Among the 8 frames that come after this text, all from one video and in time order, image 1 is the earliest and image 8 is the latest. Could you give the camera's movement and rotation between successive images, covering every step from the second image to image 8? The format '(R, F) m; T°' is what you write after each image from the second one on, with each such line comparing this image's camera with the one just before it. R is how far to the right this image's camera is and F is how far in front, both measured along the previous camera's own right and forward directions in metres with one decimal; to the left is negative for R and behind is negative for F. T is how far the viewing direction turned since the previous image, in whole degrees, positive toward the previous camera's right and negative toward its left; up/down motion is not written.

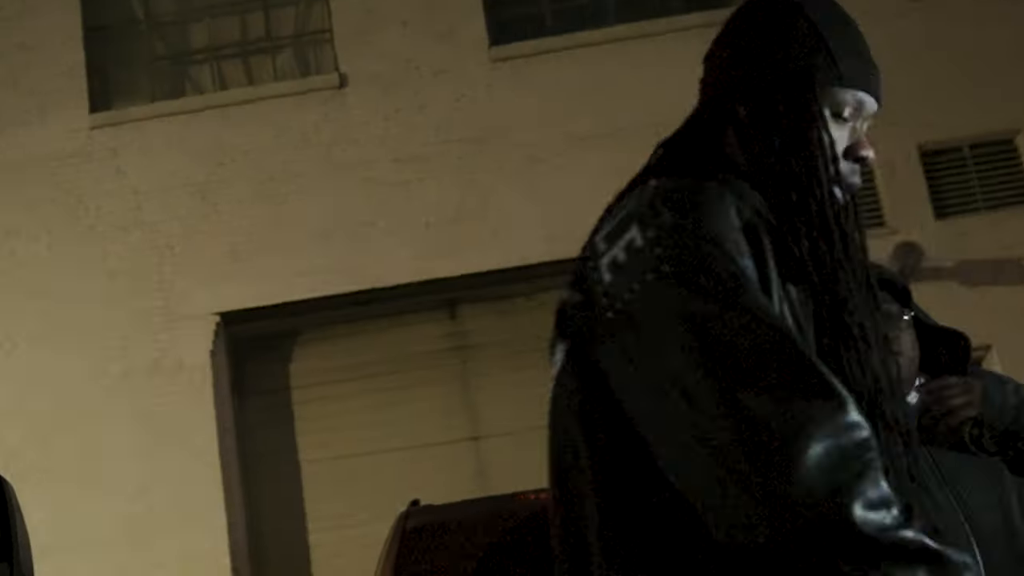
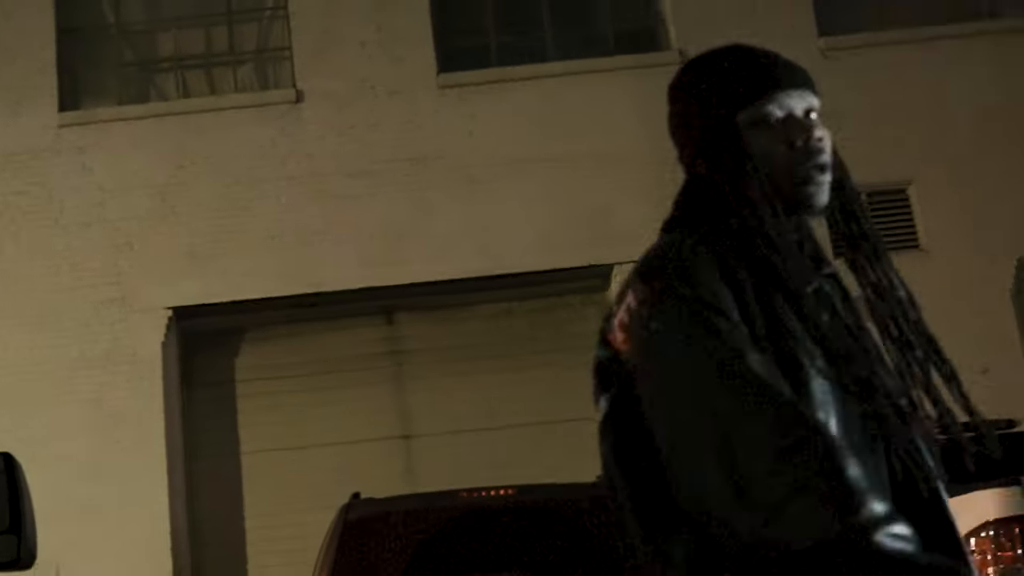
(-0.4, -0.6) m; +5°
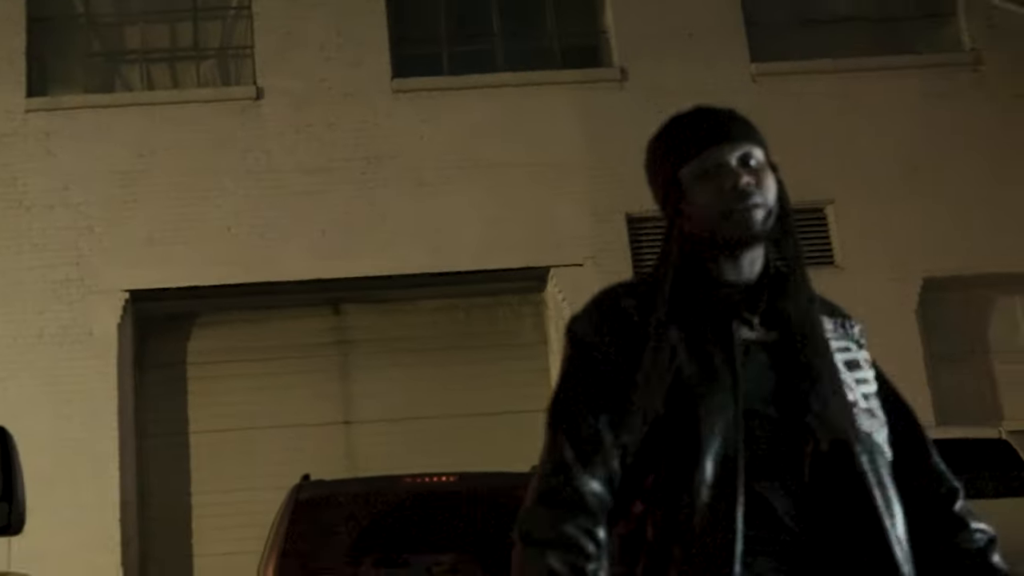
(-0.2, -0.5) m; +4°
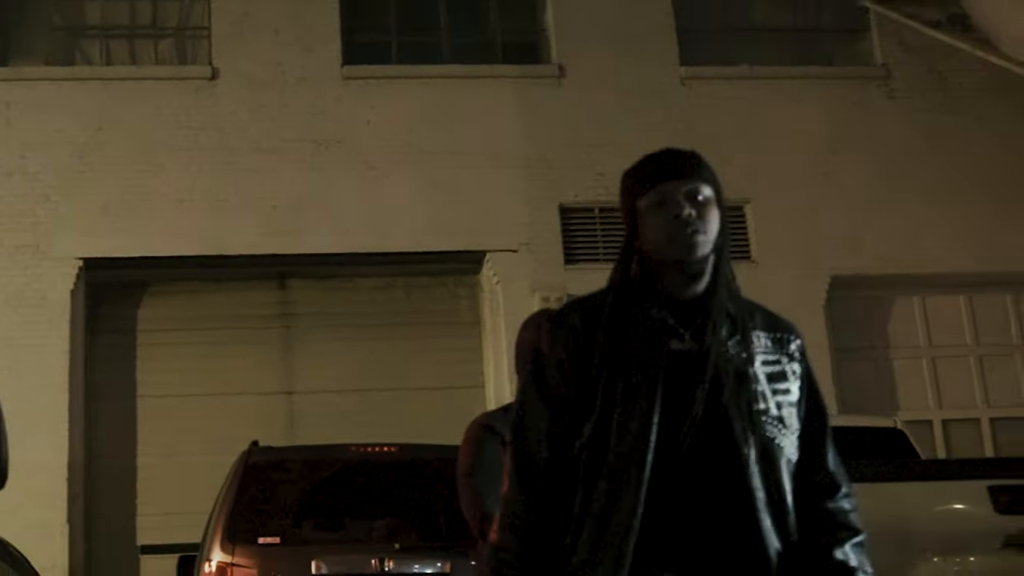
(-0.3, -0.5) m; +4°
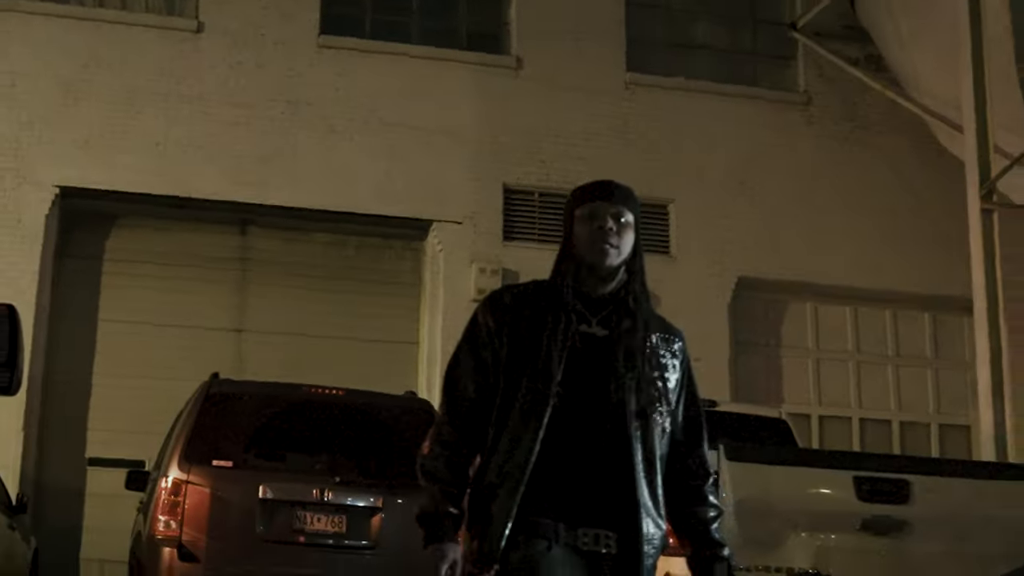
(-0.4, -0.9) m; +5°
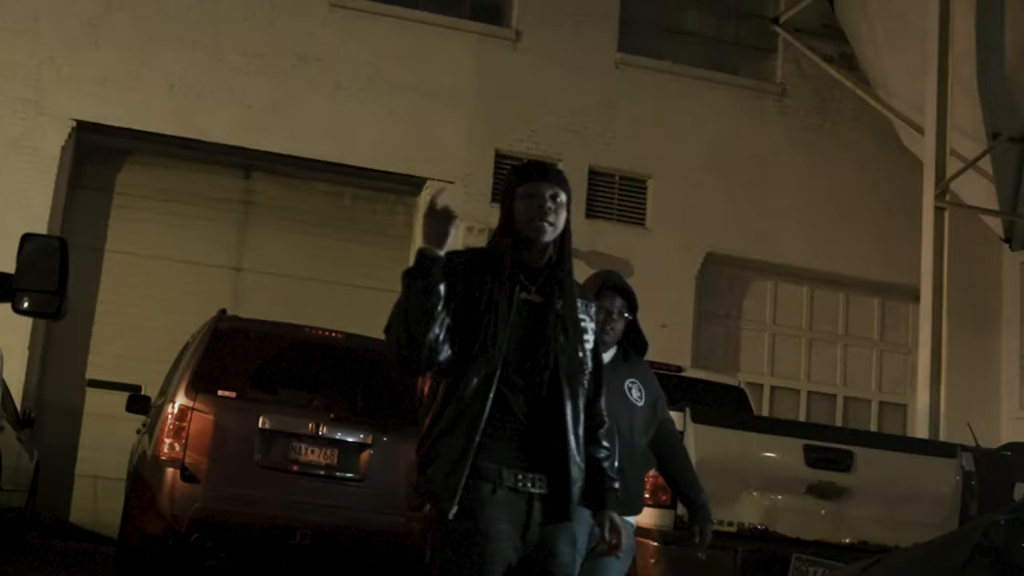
(-0.4, -0.7) m; +3°
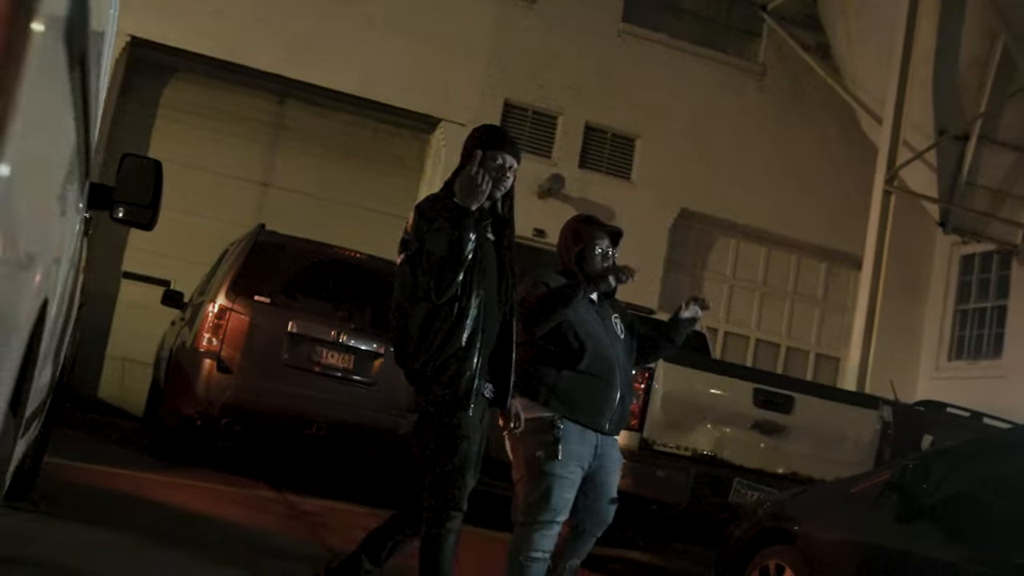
(-0.6, -1.4) m; +3°
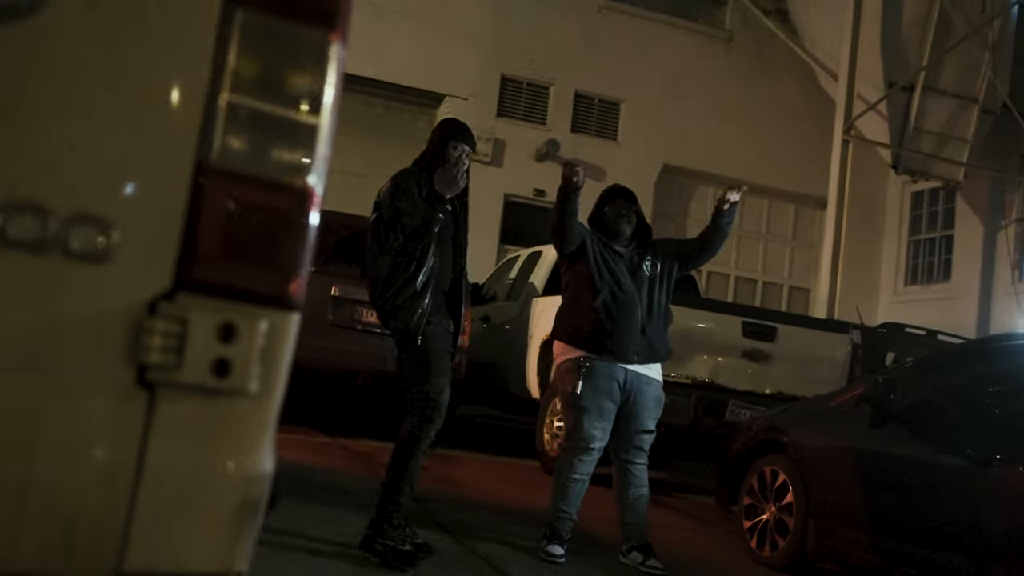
(-0.6, -1.5) m; +2°
